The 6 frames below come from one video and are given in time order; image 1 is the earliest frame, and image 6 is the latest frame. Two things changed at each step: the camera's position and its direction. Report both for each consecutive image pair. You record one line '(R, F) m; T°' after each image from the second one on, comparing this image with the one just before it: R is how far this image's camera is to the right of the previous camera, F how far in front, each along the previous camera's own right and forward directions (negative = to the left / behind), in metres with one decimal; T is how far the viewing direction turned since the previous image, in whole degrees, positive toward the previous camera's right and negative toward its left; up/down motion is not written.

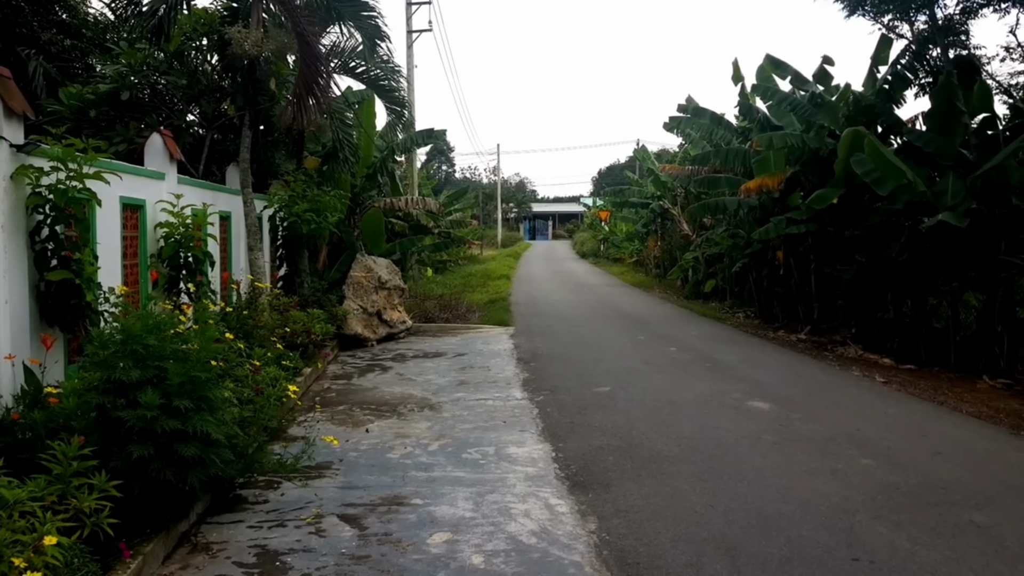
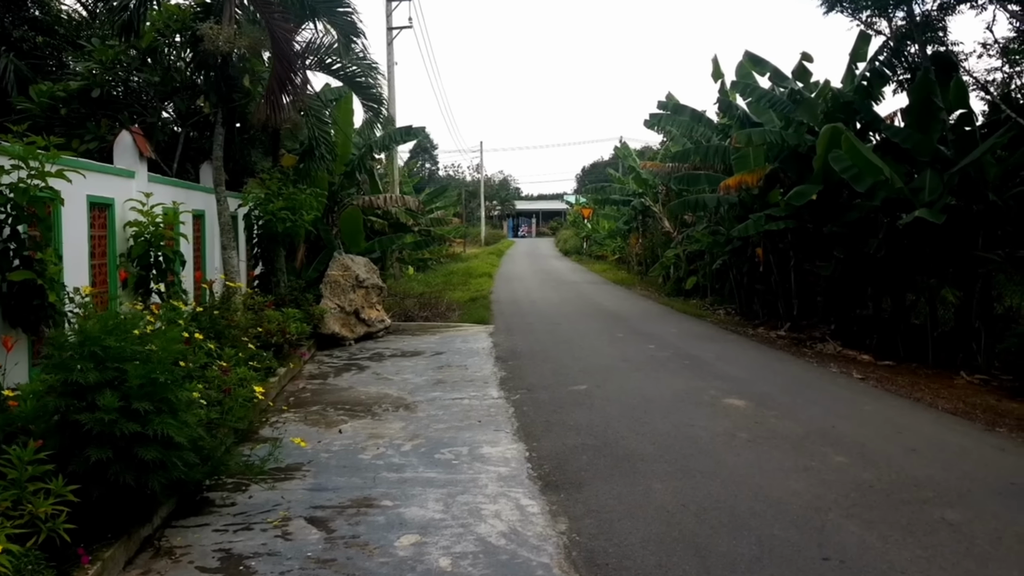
(+0.1, 0.0) m; +1°
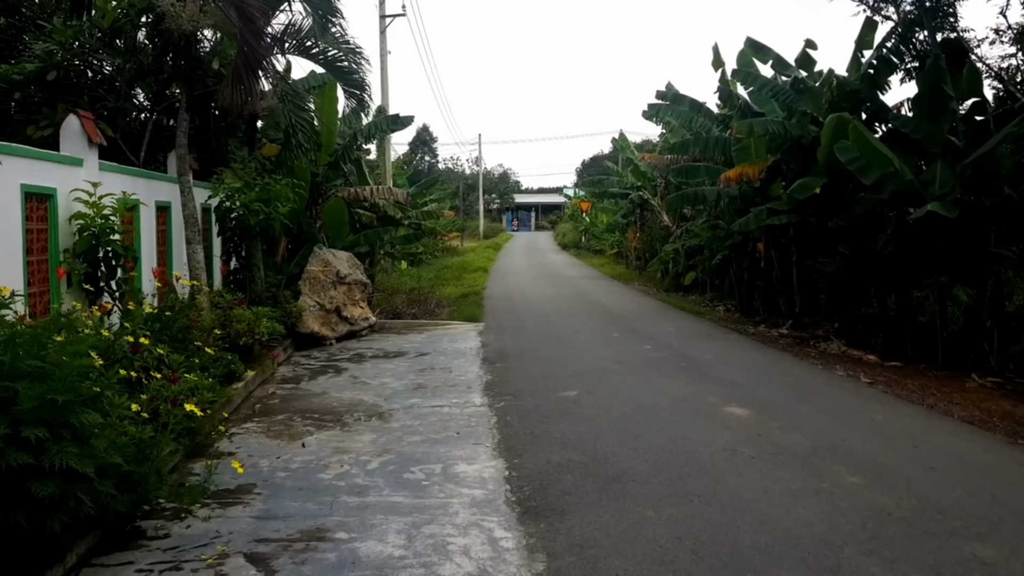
(+0.1, +0.6) m; 0°
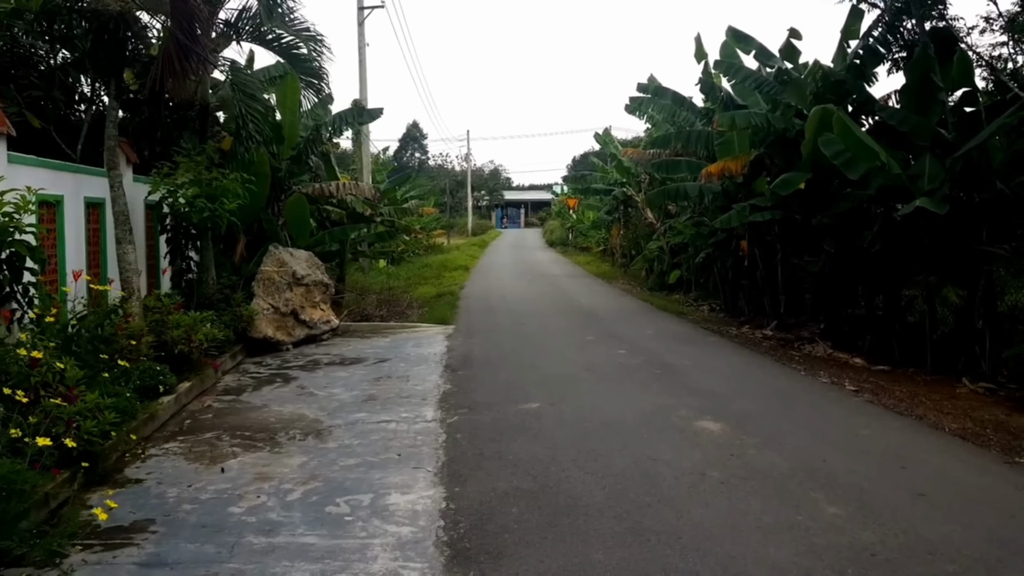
(+0.3, +0.6) m; +1°
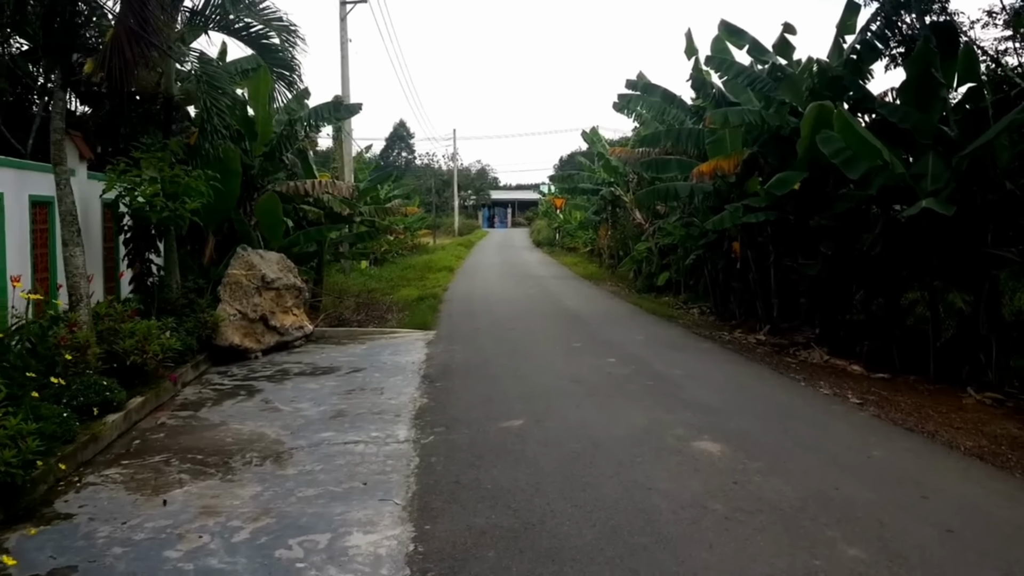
(0.0, +0.6) m; +1°
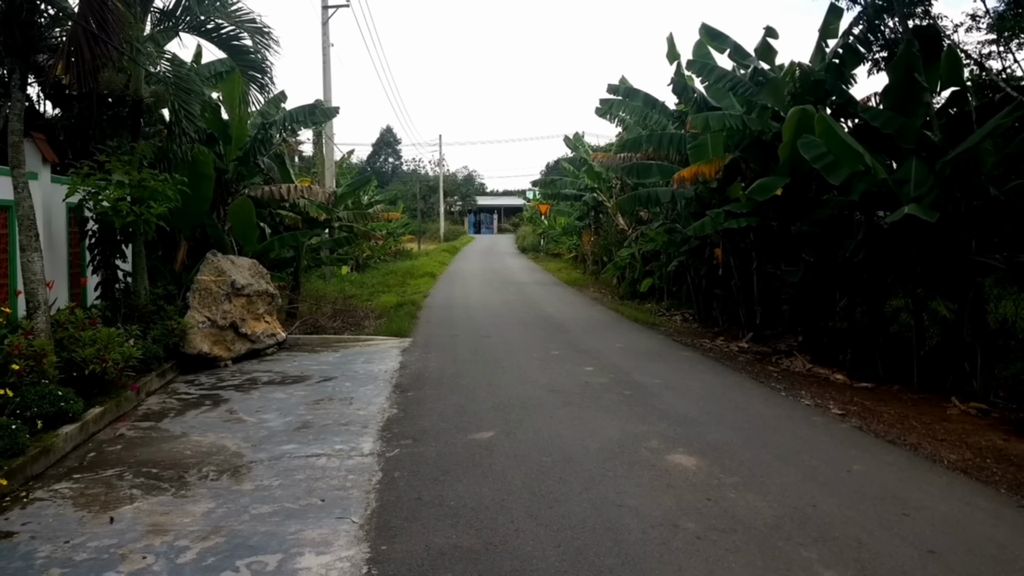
(+0.1, +0.2) m; +1°
